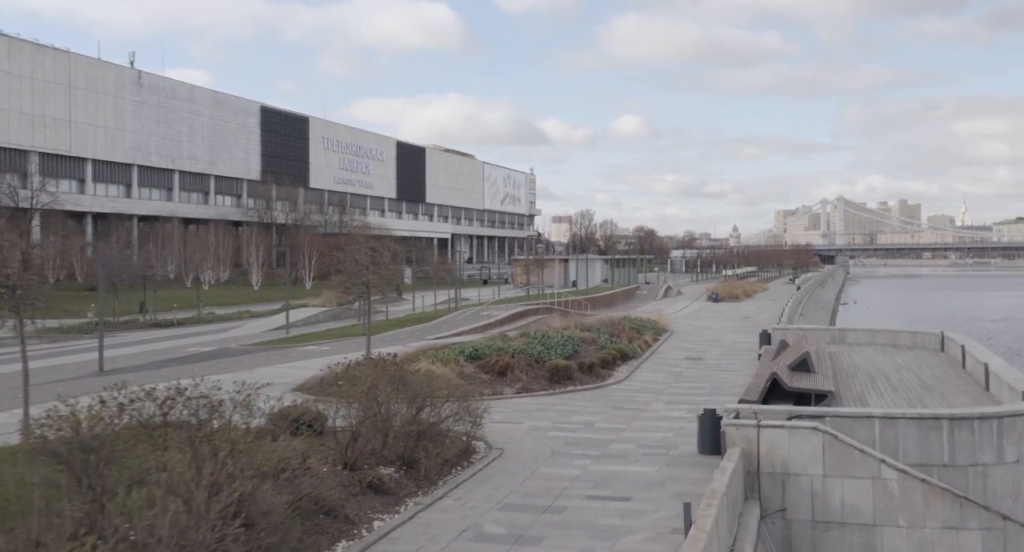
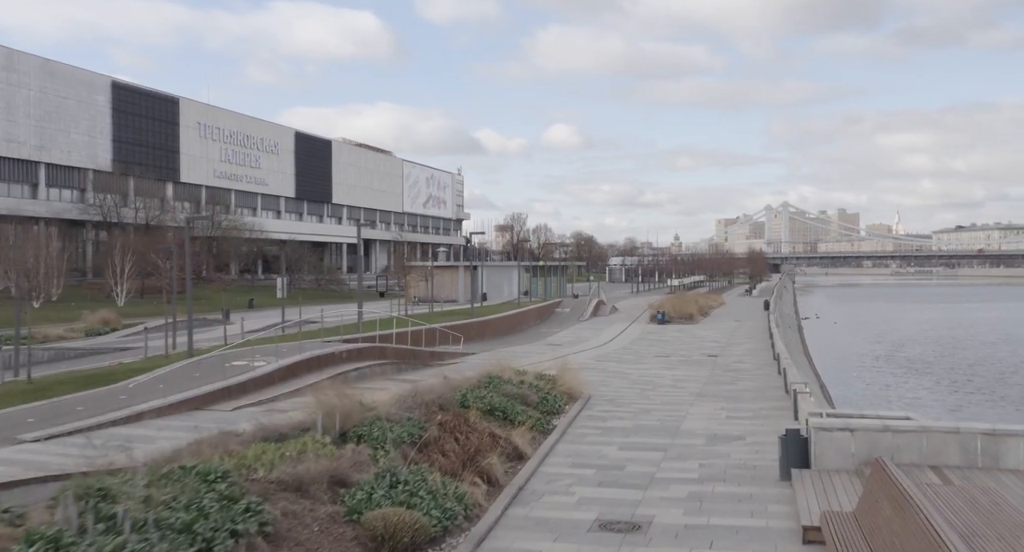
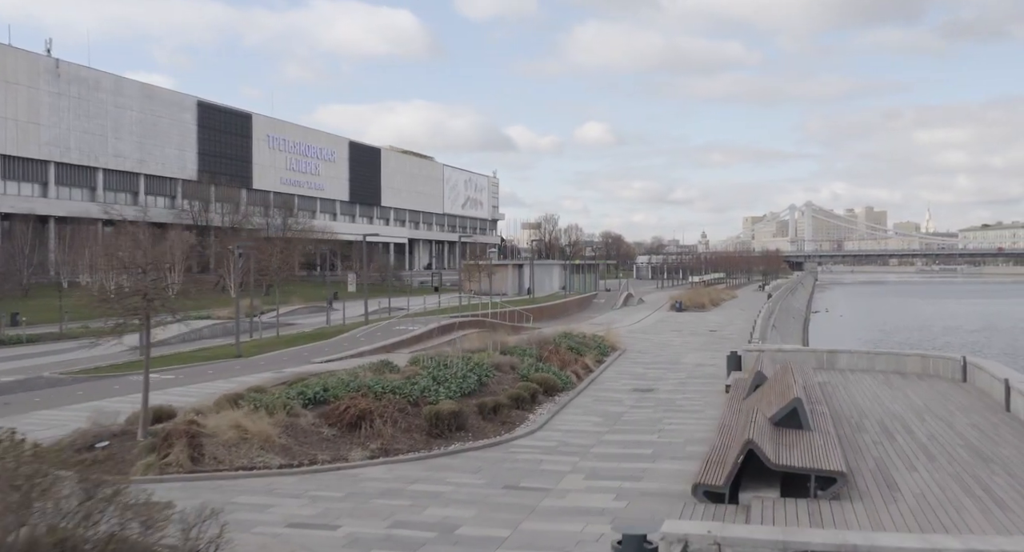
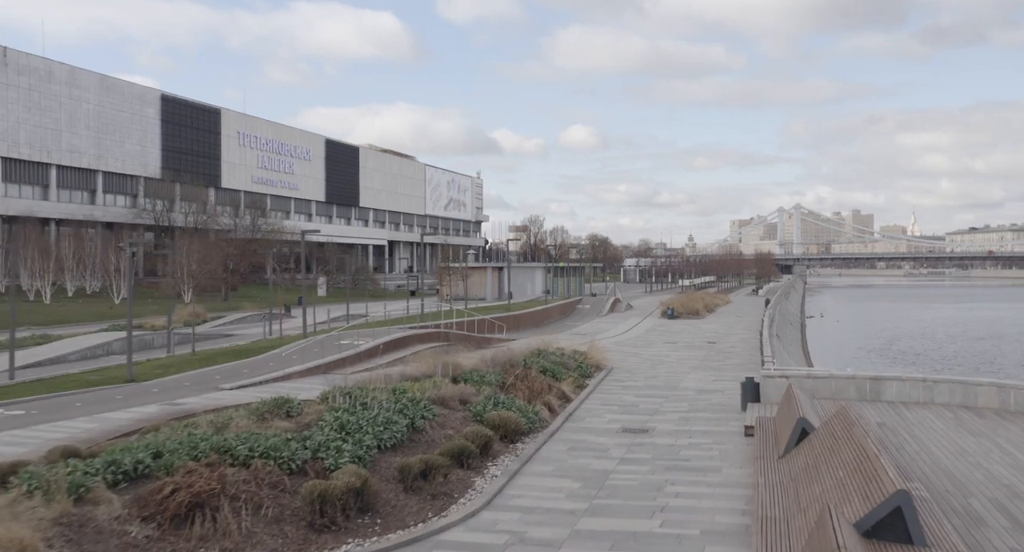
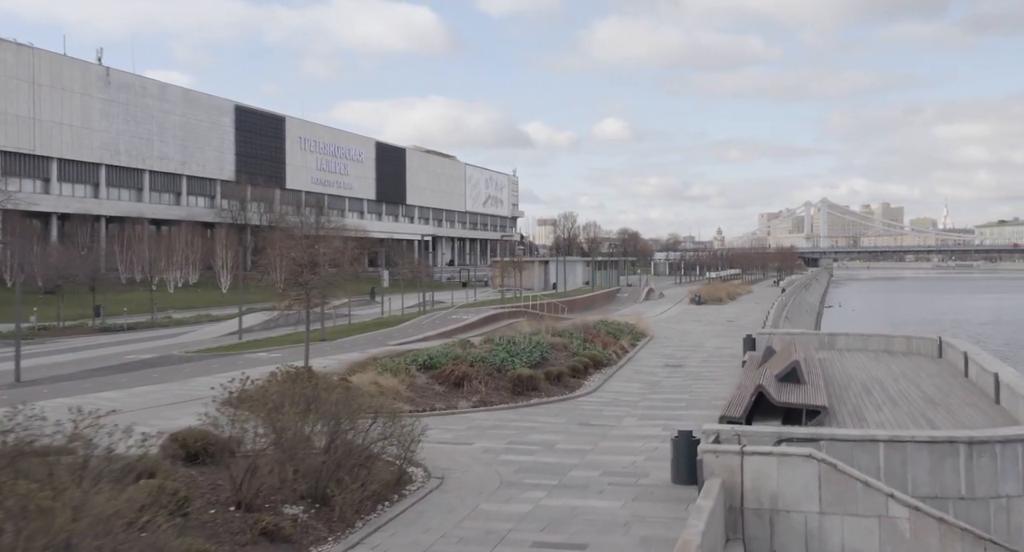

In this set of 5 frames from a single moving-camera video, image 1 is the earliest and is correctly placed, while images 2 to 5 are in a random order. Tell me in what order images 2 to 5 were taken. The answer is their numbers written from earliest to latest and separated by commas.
5, 3, 4, 2
